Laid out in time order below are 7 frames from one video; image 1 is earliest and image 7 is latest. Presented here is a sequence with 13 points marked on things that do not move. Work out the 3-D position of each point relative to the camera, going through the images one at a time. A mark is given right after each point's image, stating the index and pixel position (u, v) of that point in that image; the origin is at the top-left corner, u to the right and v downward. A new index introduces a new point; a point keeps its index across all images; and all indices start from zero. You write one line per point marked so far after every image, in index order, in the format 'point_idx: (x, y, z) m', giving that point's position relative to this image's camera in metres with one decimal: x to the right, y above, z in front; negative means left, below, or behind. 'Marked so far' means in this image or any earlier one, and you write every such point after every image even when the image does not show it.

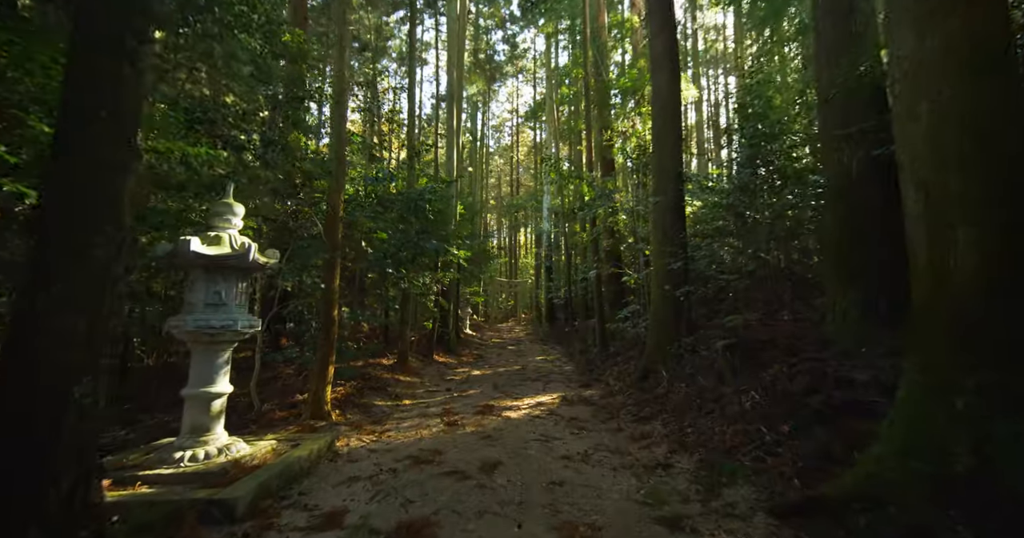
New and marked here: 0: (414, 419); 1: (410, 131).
0: (-1.1, -1.6, +4.5) m
1: (-2.3, +3.0, +9.4) m
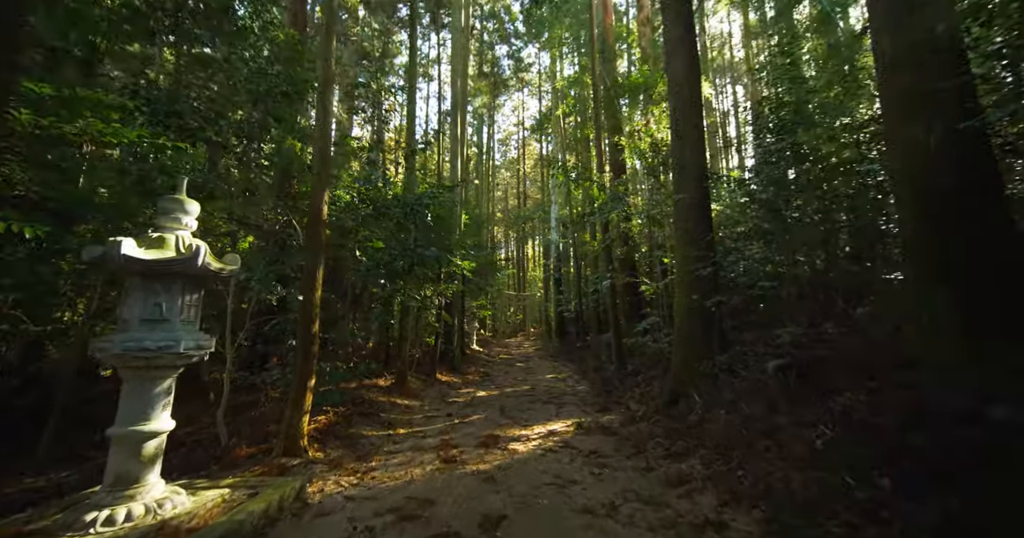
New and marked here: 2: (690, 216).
0: (-1.0, -1.7, +3.9) m
1: (-2.1, +2.8, +8.9) m
2: (+2.1, +0.6, +5.1) m
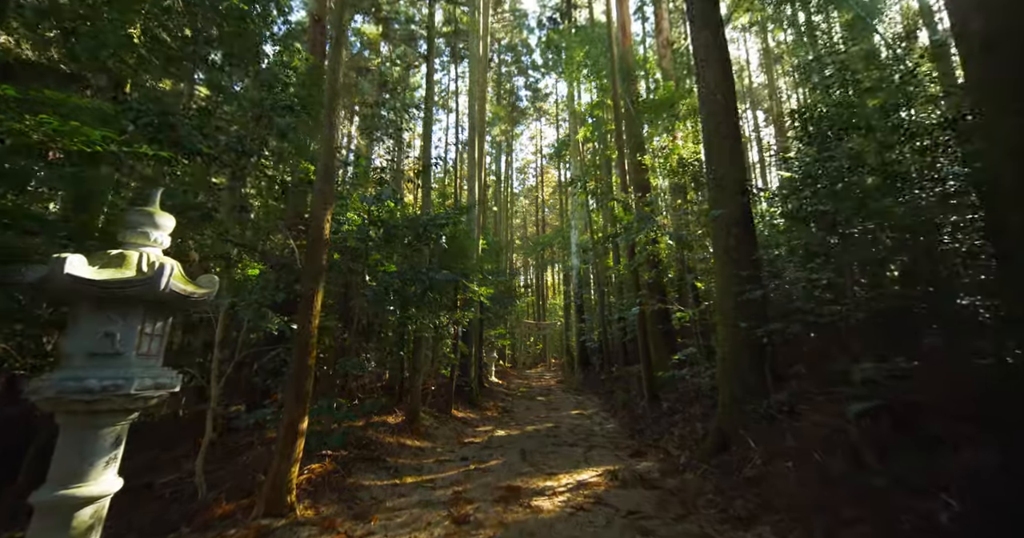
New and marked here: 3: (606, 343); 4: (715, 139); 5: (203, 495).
0: (-0.8, -1.9, +3.4) m
1: (-1.8, +2.2, +8.7) m
2: (+2.4, +0.4, +4.5) m
3: (+2.7, -2.1, +12.1) m
4: (+2.3, +1.5, +4.8) m
5: (-2.3, -1.7, +3.1) m
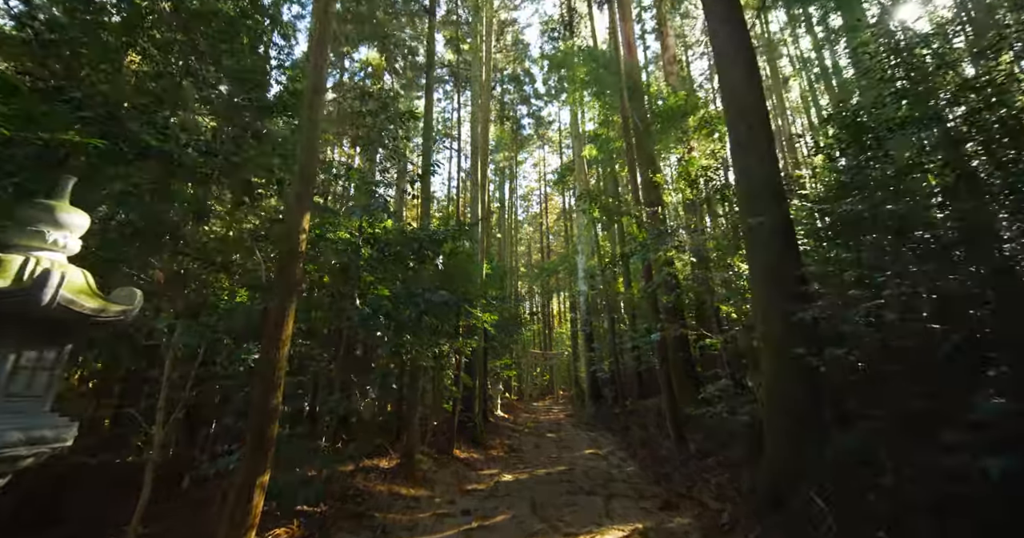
0: (-0.7, -2.0, +2.7) m
1: (-1.7, +1.7, +8.3) m
2: (+2.4, +0.2, +4.0) m
3: (+2.8, -2.8, +11.3) m
4: (+2.4, +1.3, +4.3) m
5: (-2.2, -1.8, +2.5) m
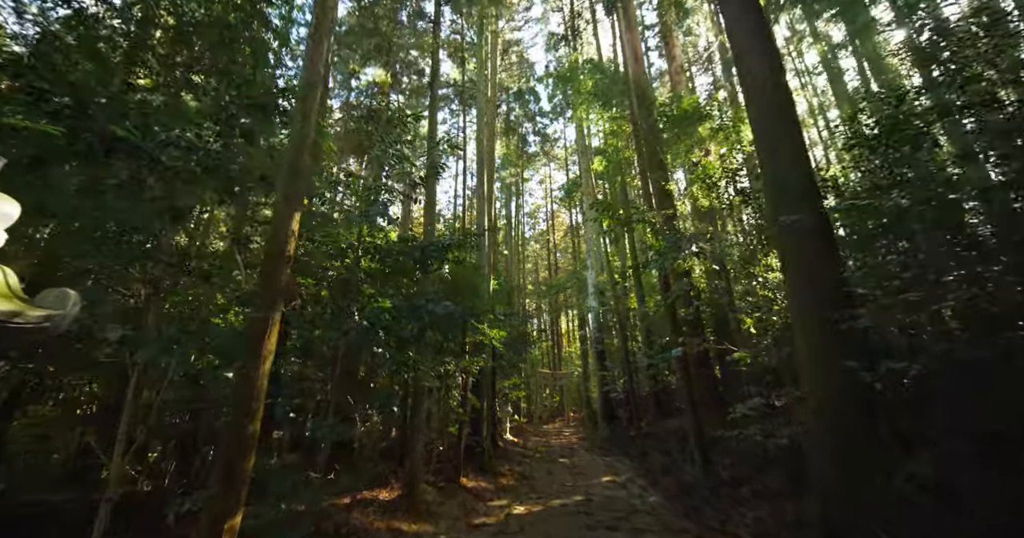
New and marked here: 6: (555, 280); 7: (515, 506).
0: (-0.6, -2.0, +2.2) m
1: (-1.5, +1.4, +8.0) m
2: (+2.5, +0.2, +3.6) m
3: (+3.1, -3.2, +10.8) m
4: (+2.4, +1.2, +4.0) m
5: (-2.1, -1.8, +2.1) m
6: (+1.9, -0.5, +19.1) m
7: (0.0, -3.3, +5.9) m
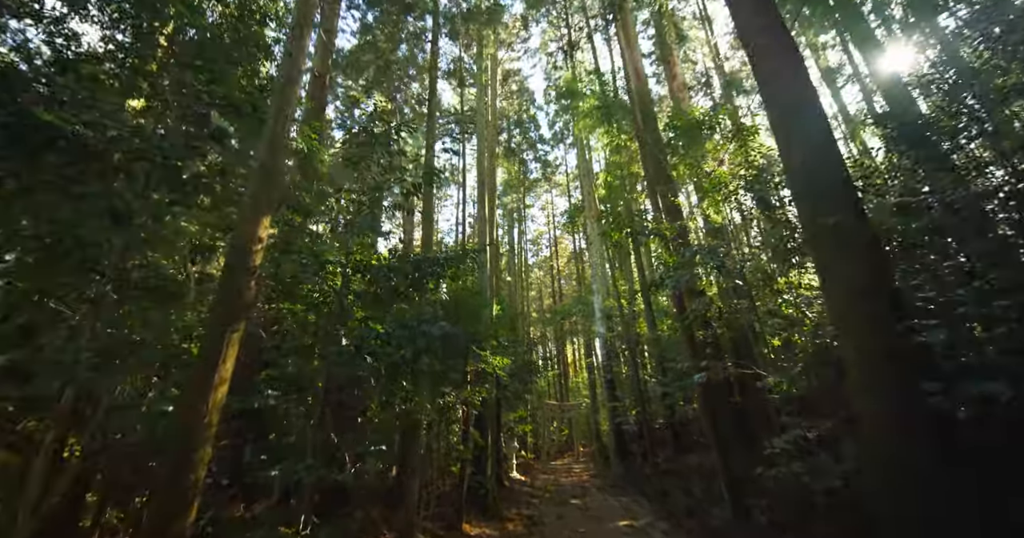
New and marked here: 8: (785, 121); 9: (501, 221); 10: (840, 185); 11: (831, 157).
0: (-0.6, -2.0, +1.7) m
1: (-1.5, +0.9, +7.7) m
2: (+2.6, +0.1, +3.2) m
3: (+3.2, -3.8, +10.1) m
4: (+2.5, +1.1, +3.6) m
5: (-2.1, -1.8, +1.5) m
6: (+2.1, -1.6, +18.6) m
7: (+0.2, -3.6, +5.3) m
8: (+2.5, +1.3, +3.8) m
9: (-0.5, +2.3, +19.7) m
10: (+2.6, +0.6, +3.4) m
11: (+2.7, +0.9, +3.5) m
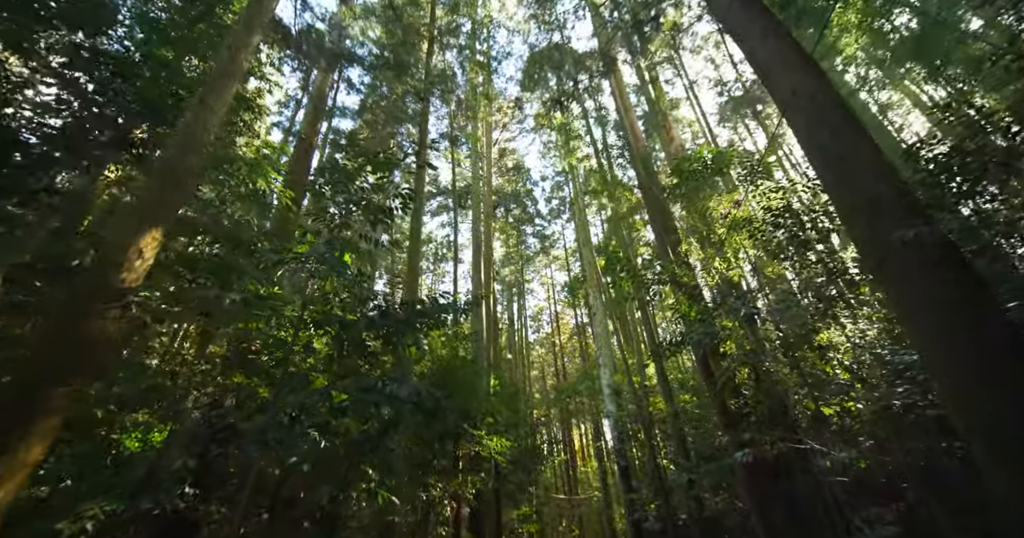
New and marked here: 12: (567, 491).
0: (-0.6, -2.0, +0.6) m
1: (-1.5, -0.2, +7.1) m
2: (+2.5, -0.1, +2.5) m
3: (+3.3, -5.2, +8.6) m
4: (+2.4, +0.8, +3.1) m
5: (-2.1, -1.8, +0.5) m
6: (+2.1, -4.7, +17.3) m
7: (+0.2, -4.2, +3.9) m
8: (+2.4, +1.0, +3.3) m
9: (-0.6, -1.1, +19.2) m
10: (+2.6, +0.4, +2.8) m
11: (+2.6, +0.6, +3.0) m
12: (+2.5, -10.4, +19.8) m
